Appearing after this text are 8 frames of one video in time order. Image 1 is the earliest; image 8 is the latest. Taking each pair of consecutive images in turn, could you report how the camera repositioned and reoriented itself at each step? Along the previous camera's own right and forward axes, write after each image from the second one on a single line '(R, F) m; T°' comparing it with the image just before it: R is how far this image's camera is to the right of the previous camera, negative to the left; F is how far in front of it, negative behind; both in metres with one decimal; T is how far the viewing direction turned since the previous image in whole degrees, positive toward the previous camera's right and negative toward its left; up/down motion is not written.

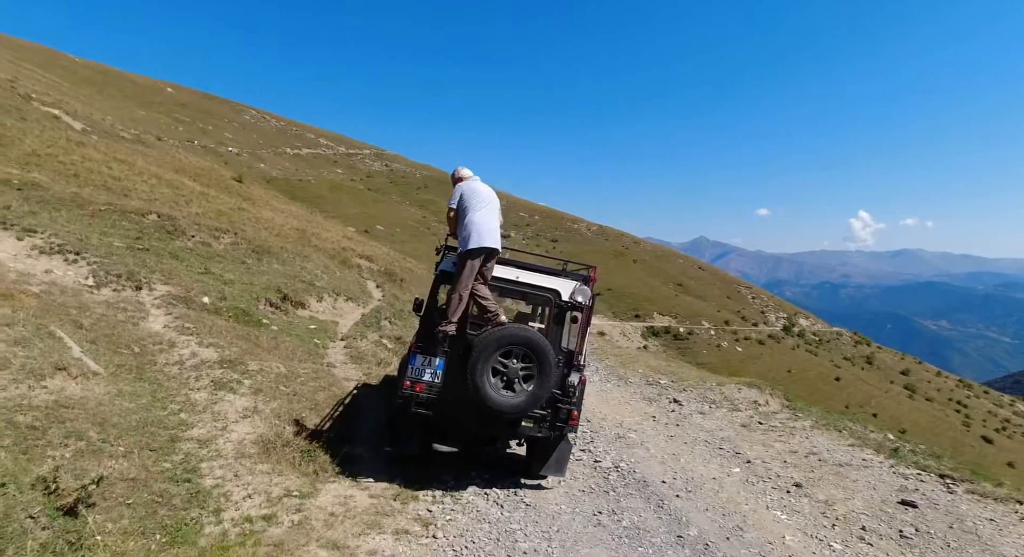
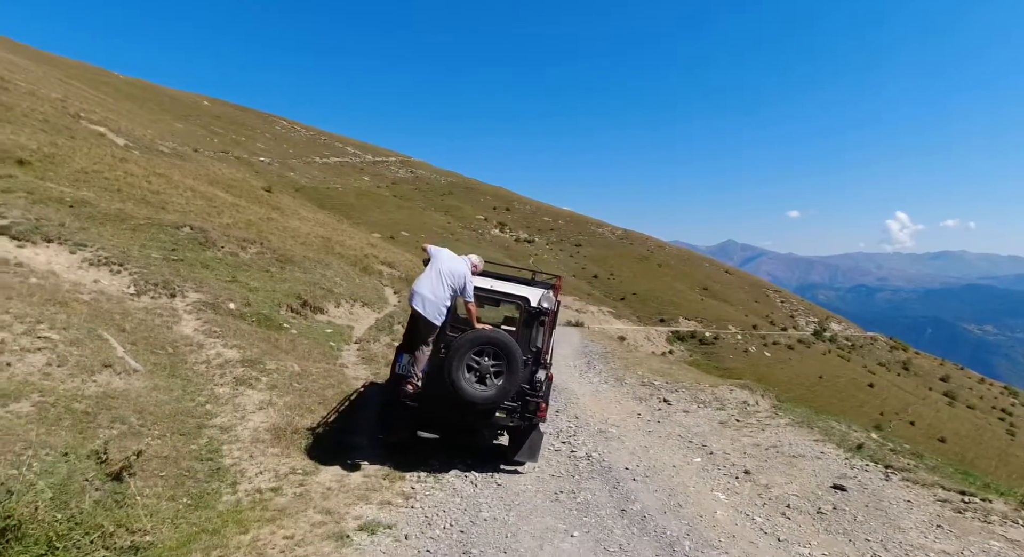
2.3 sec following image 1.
(+0.8, -1.0) m; -3°
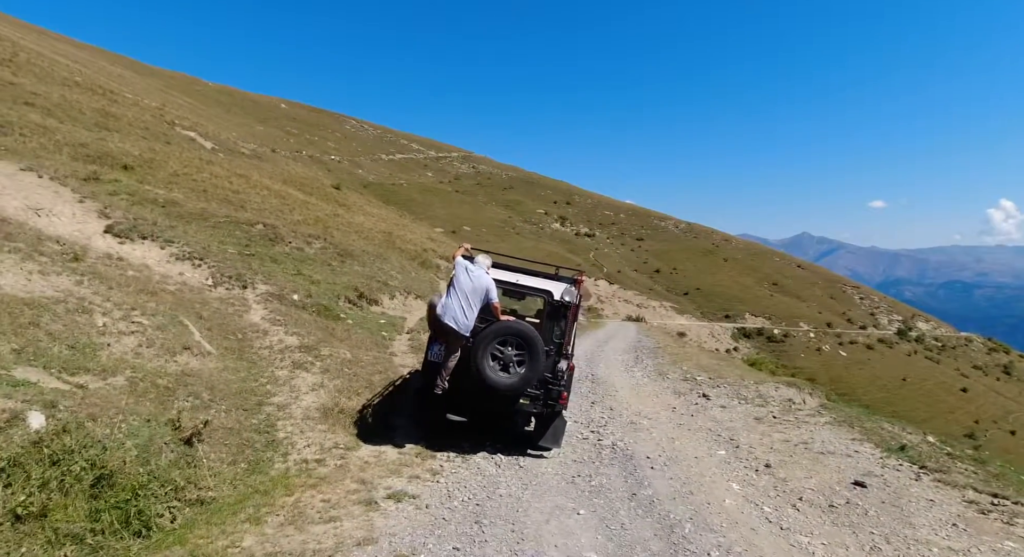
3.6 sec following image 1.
(+0.6, -0.4) m; -7°
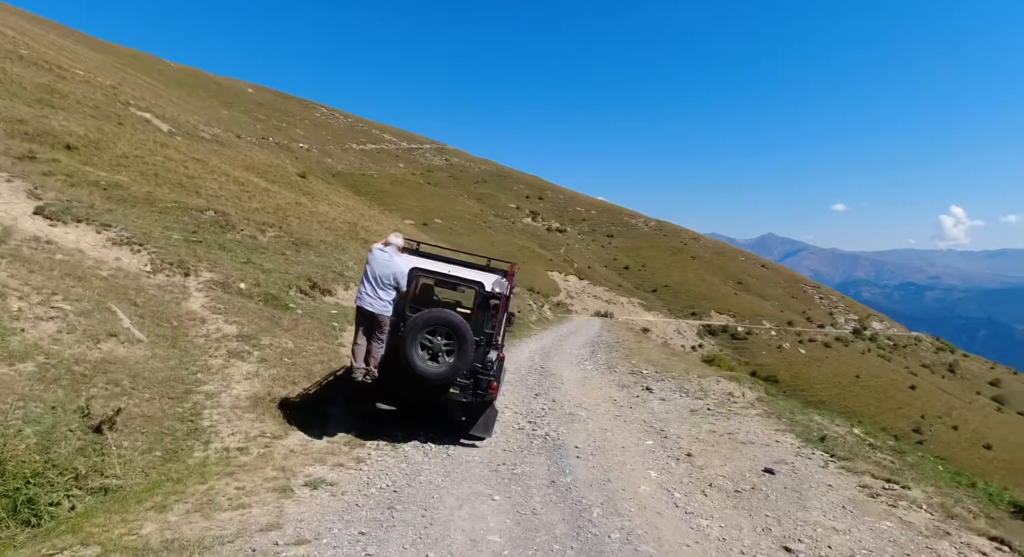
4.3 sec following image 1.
(+0.6, -0.1) m; +3°
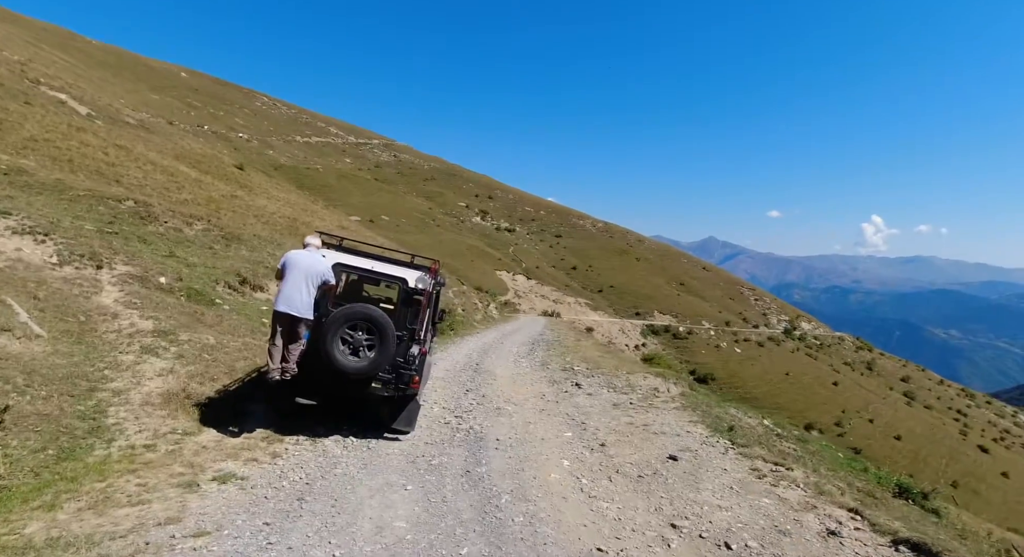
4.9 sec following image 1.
(+0.4, -0.2) m; +6°
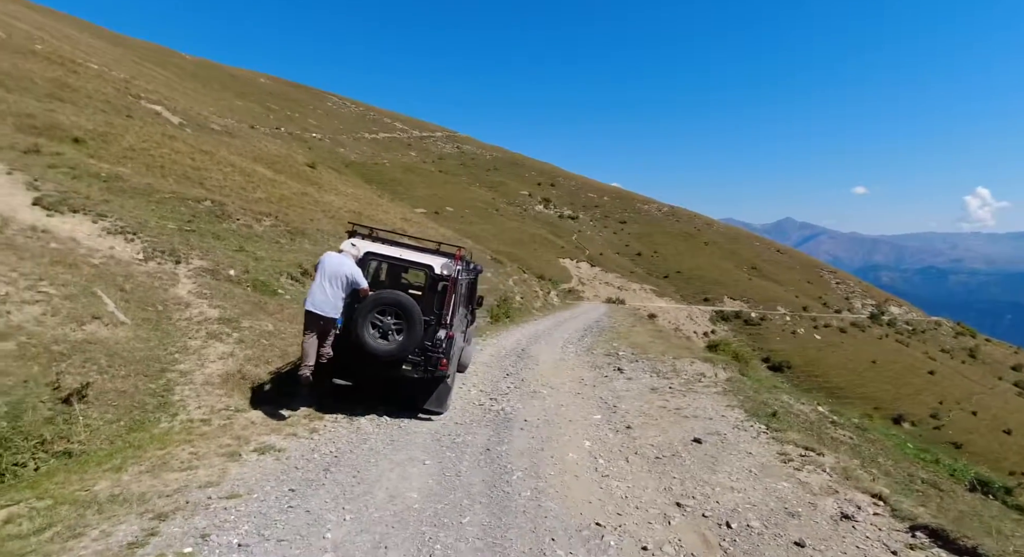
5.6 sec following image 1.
(+0.7, -0.1) m; -7°
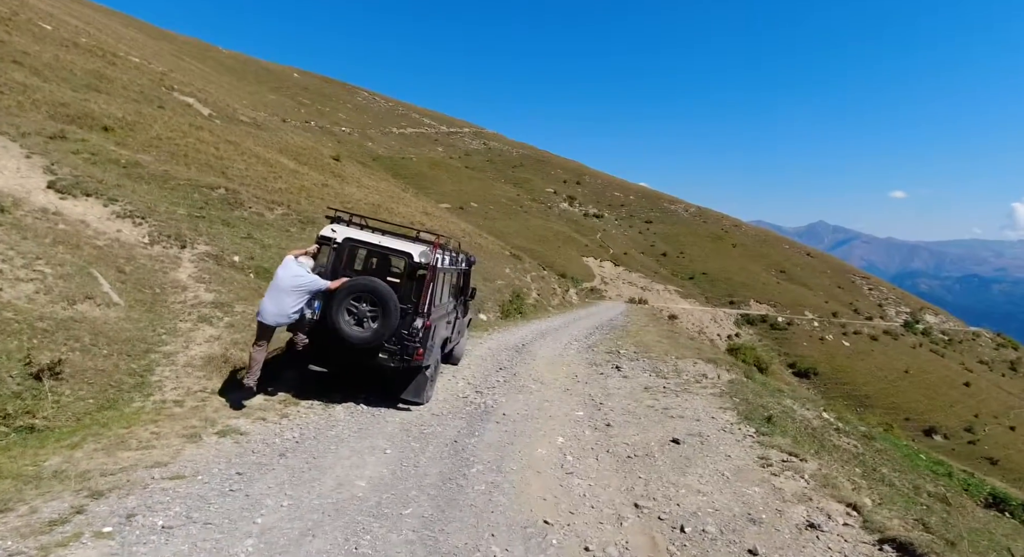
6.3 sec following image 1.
(+0.7, +0.3) m; -3°
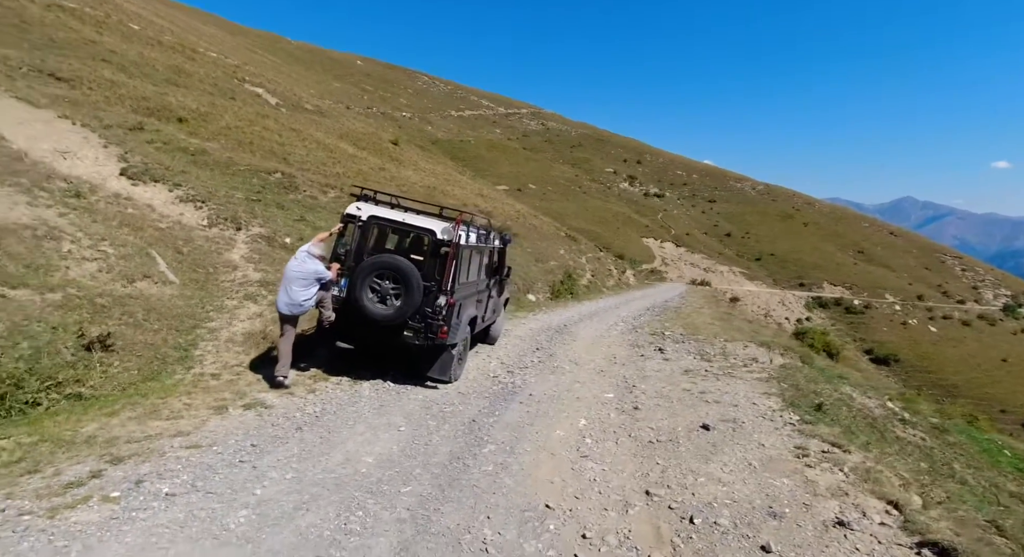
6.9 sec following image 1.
(+0.6, +0.3) m; -6°
